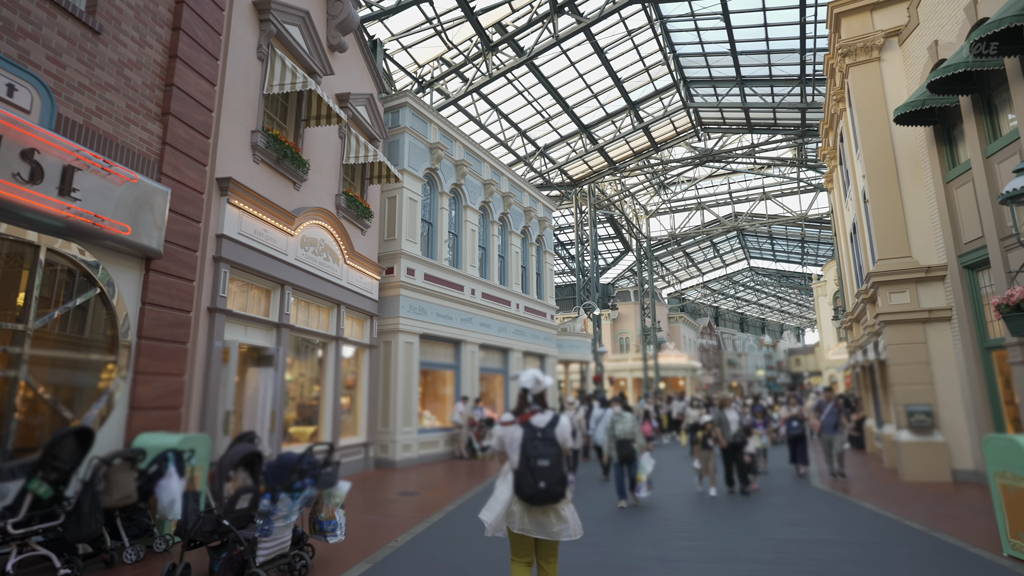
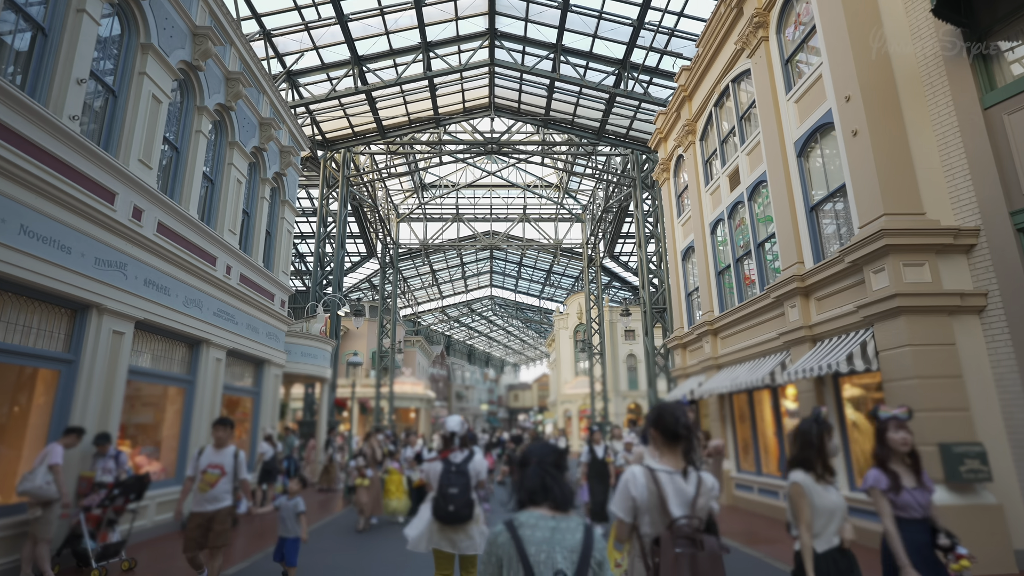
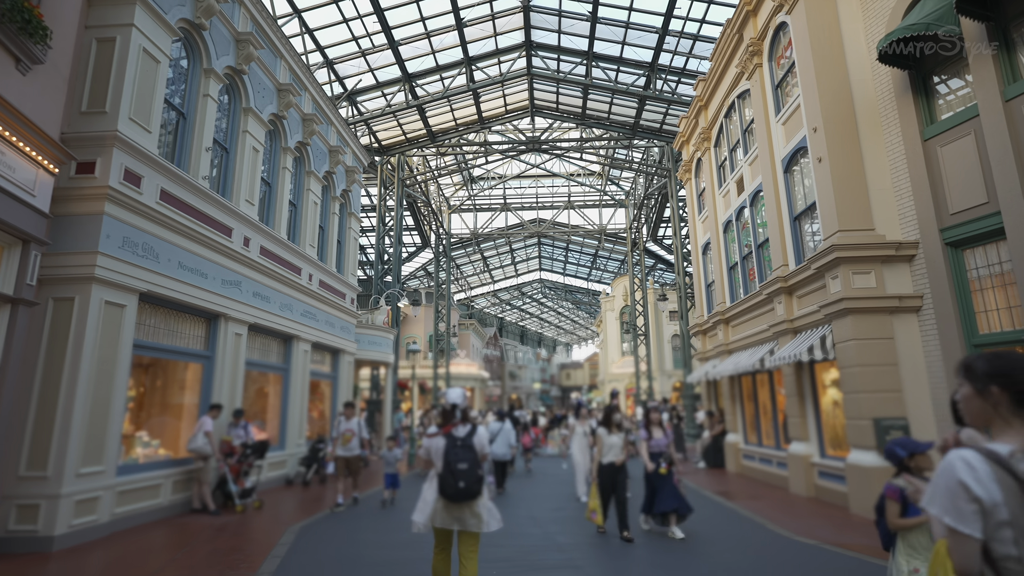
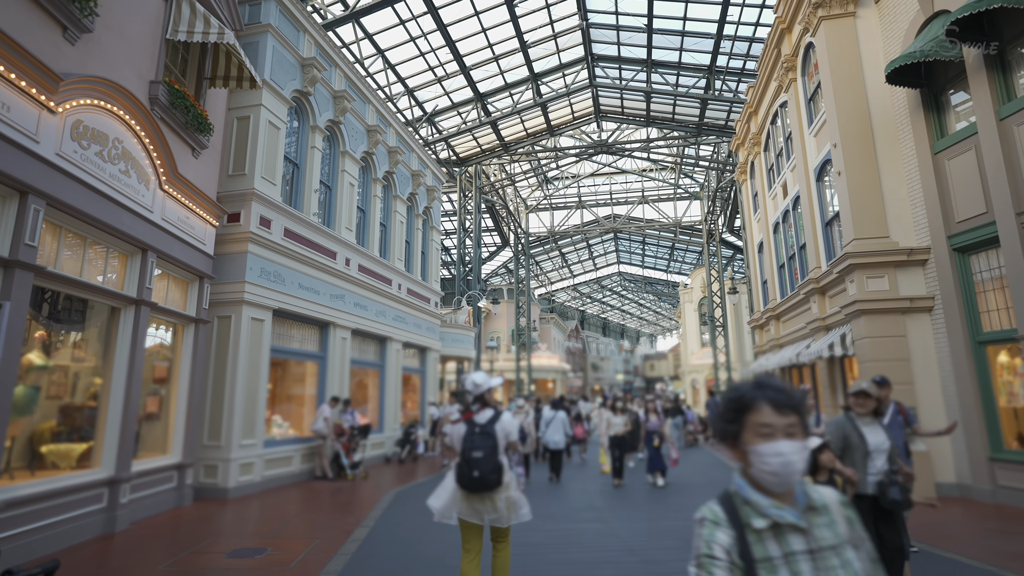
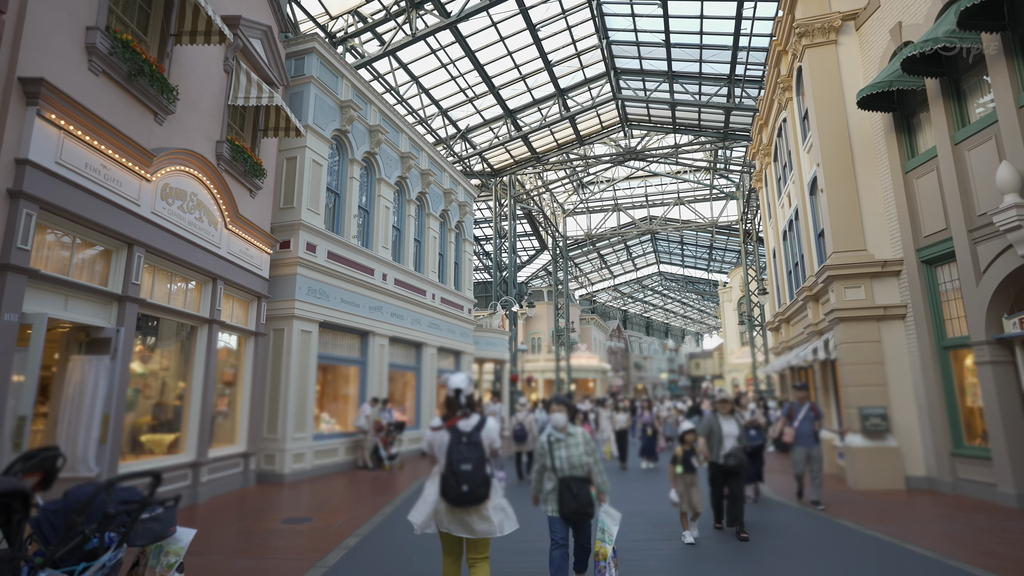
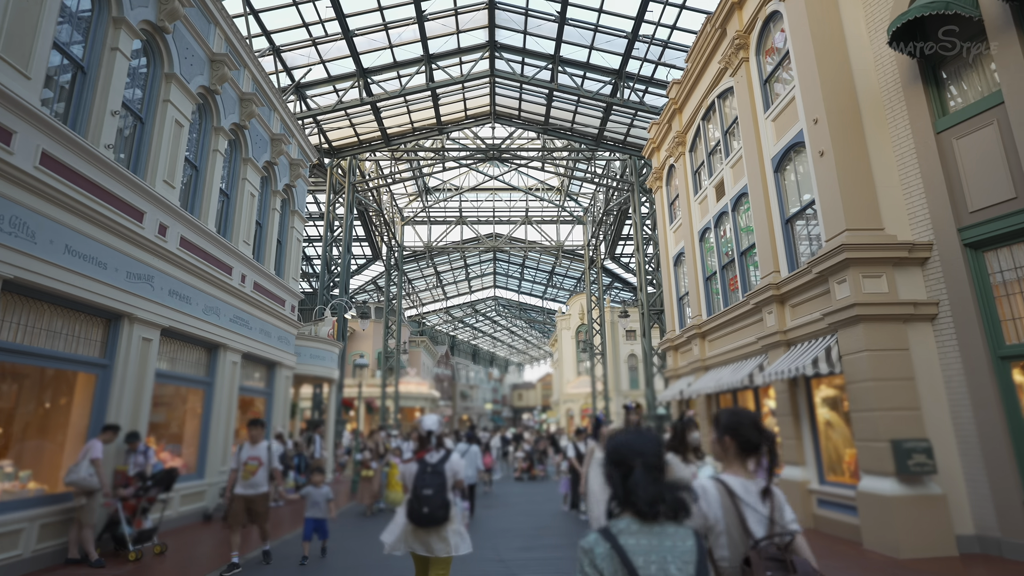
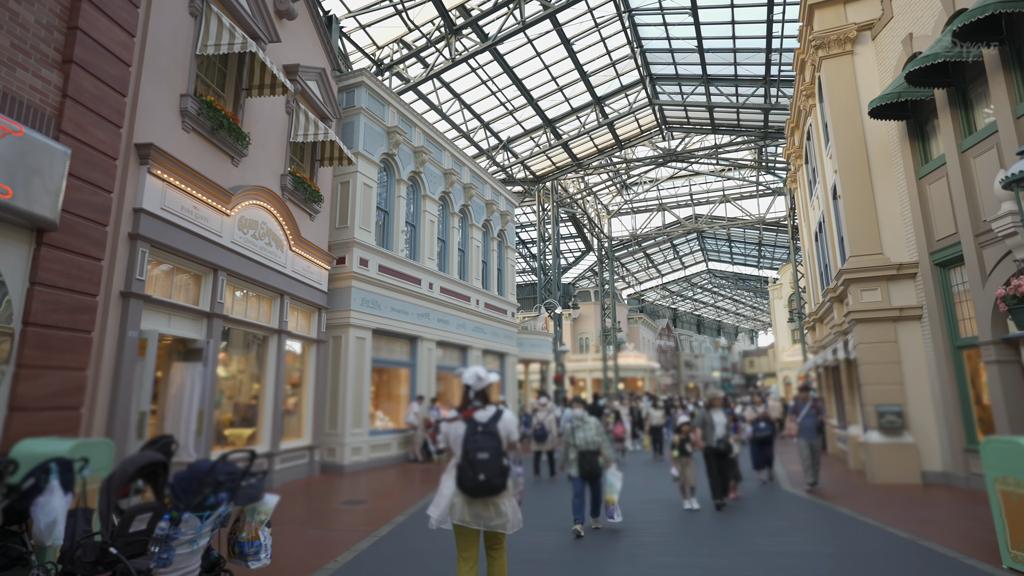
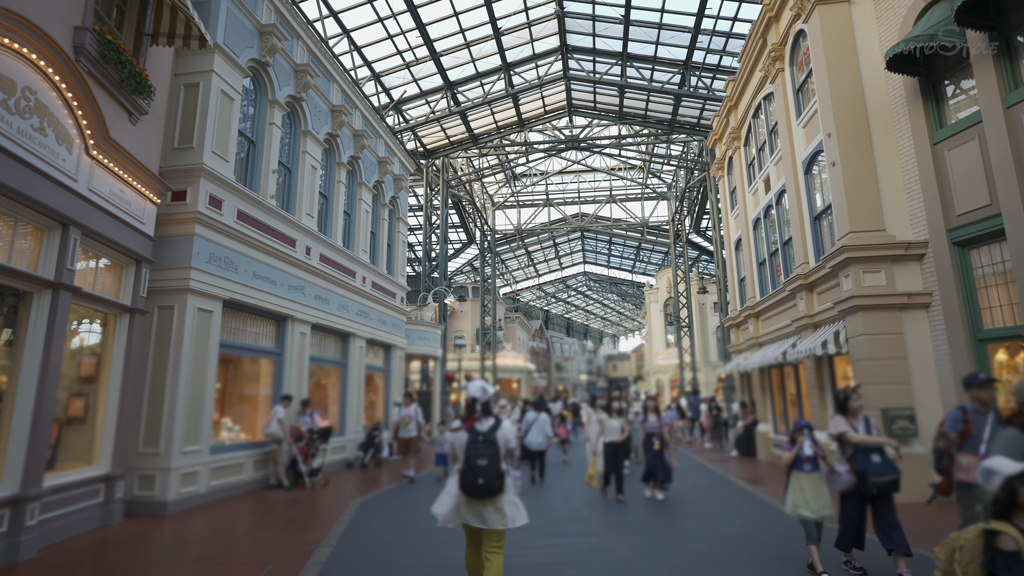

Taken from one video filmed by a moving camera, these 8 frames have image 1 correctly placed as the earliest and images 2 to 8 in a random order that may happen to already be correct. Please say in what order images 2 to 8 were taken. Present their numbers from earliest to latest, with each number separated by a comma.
7, 5, 4, 8, 3, 6, 2
